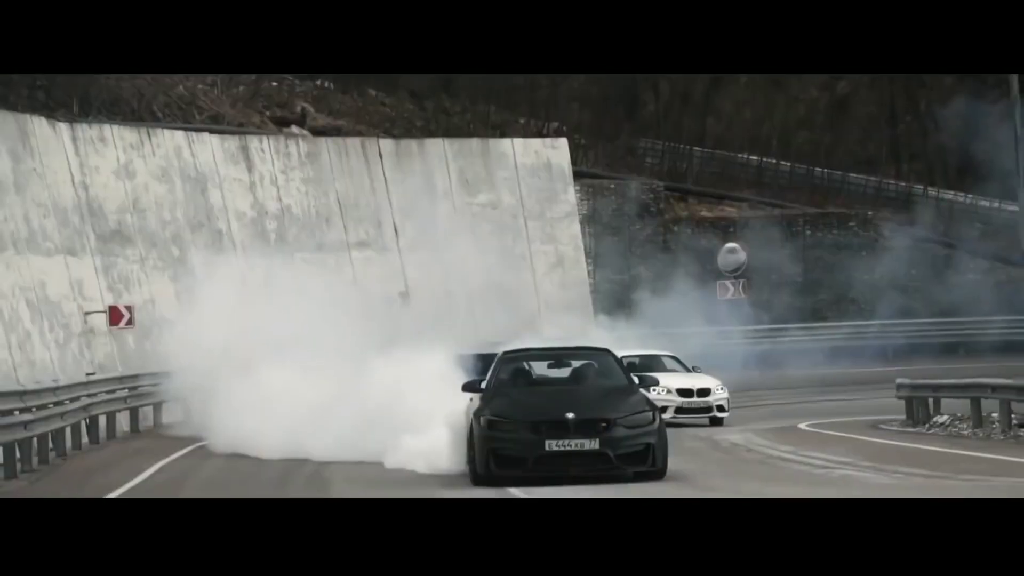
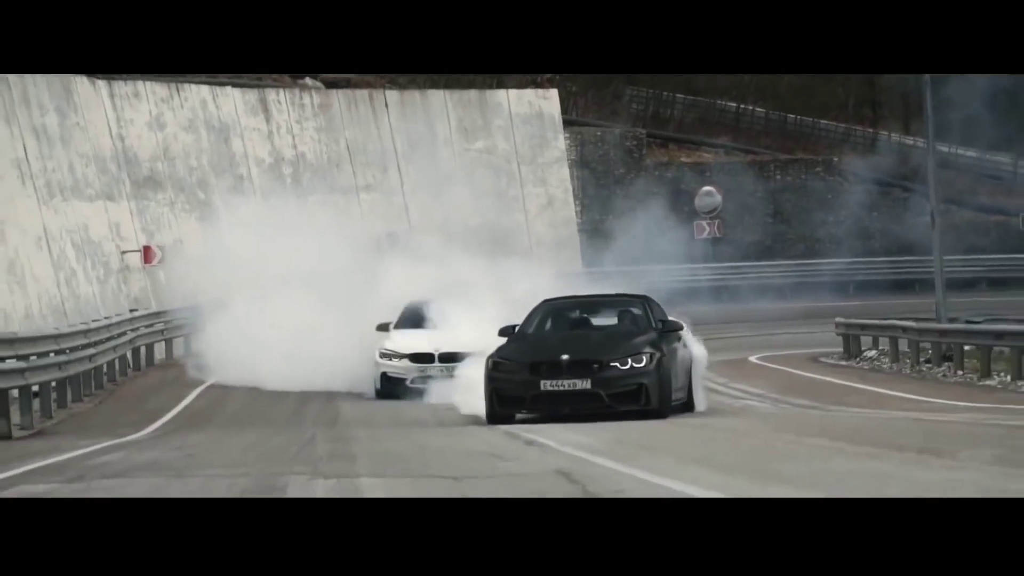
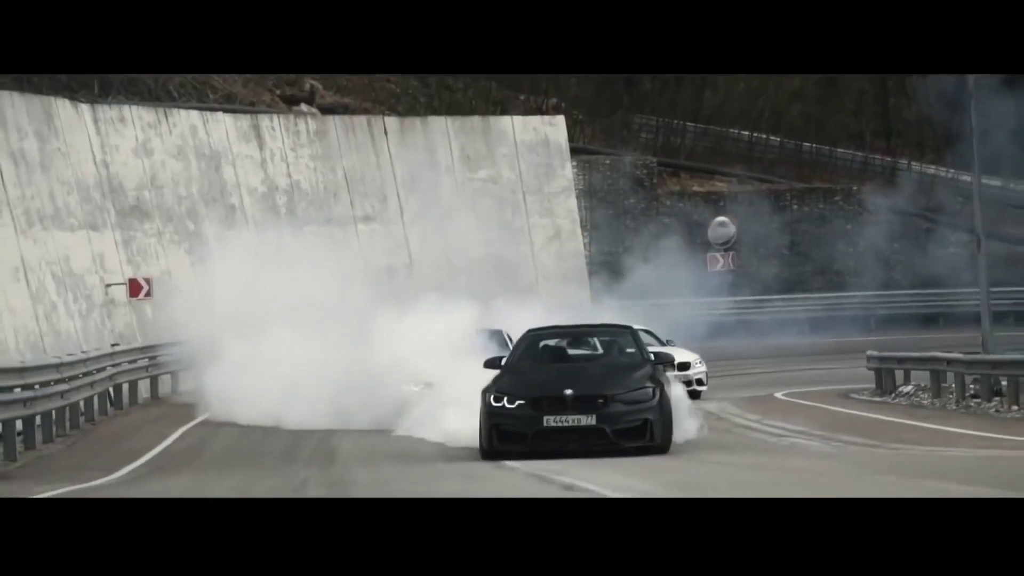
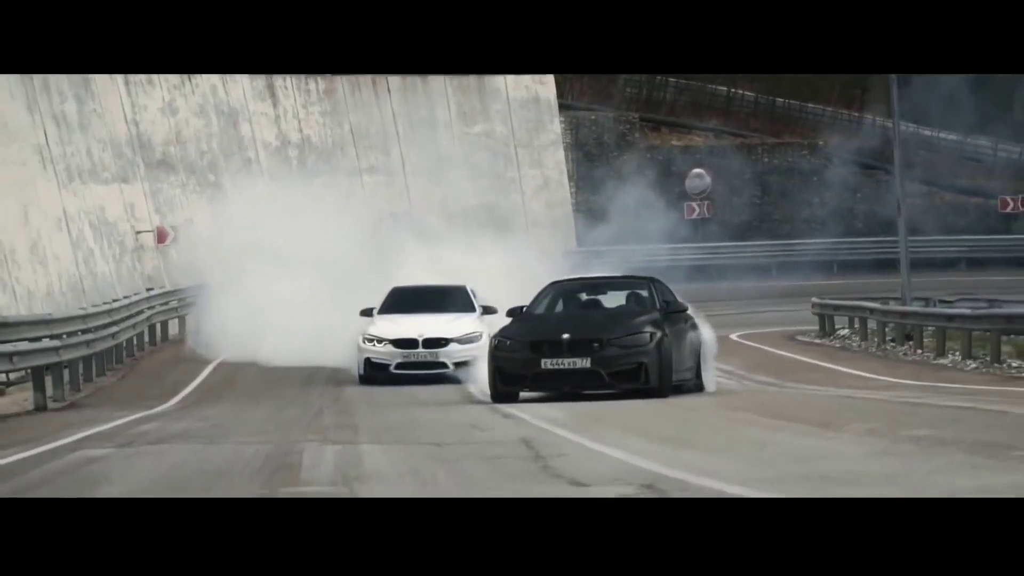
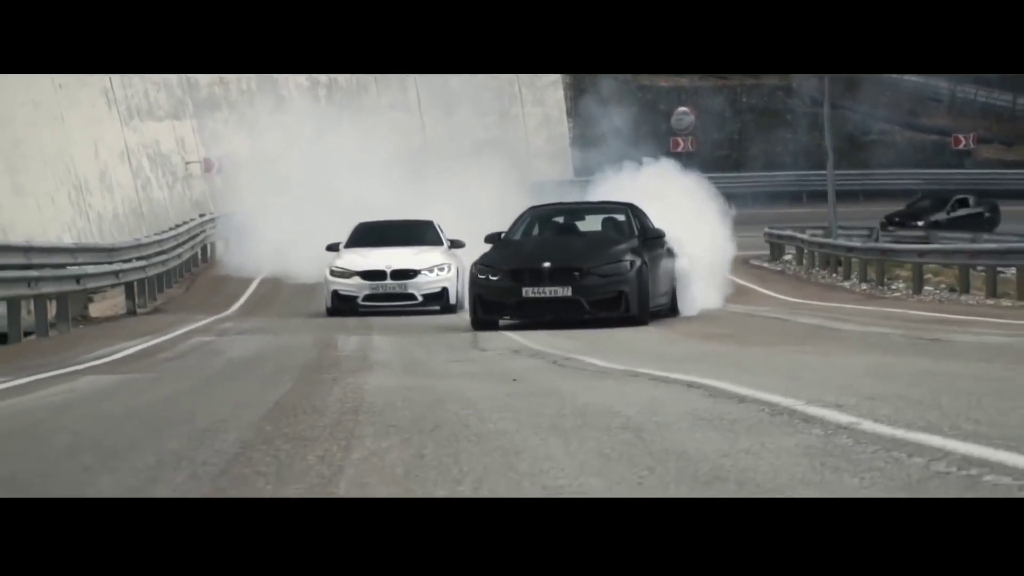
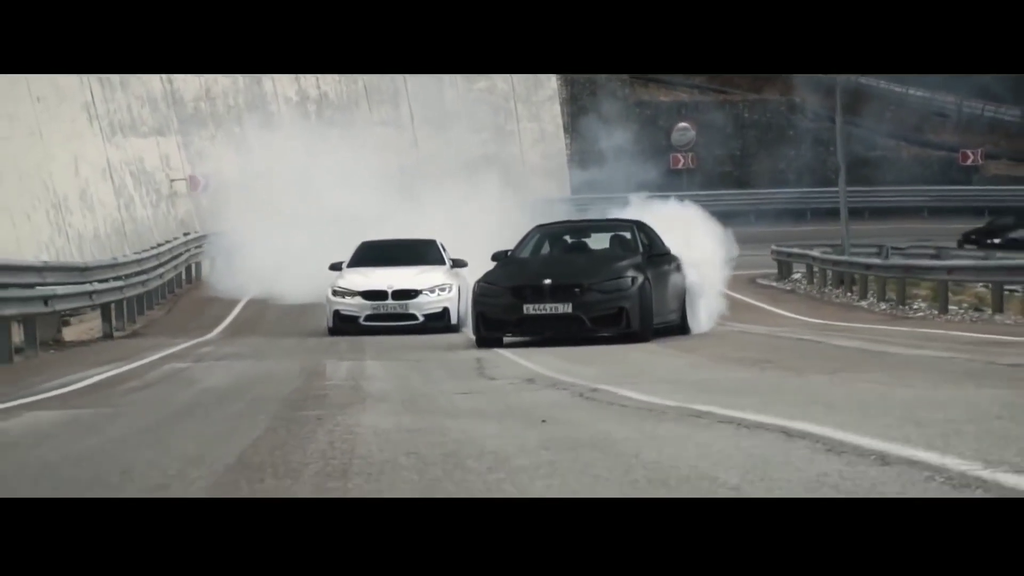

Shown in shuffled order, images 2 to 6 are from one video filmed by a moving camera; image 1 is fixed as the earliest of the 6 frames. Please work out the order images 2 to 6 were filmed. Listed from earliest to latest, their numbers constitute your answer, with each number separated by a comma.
3, 2, 4, 6, 5
